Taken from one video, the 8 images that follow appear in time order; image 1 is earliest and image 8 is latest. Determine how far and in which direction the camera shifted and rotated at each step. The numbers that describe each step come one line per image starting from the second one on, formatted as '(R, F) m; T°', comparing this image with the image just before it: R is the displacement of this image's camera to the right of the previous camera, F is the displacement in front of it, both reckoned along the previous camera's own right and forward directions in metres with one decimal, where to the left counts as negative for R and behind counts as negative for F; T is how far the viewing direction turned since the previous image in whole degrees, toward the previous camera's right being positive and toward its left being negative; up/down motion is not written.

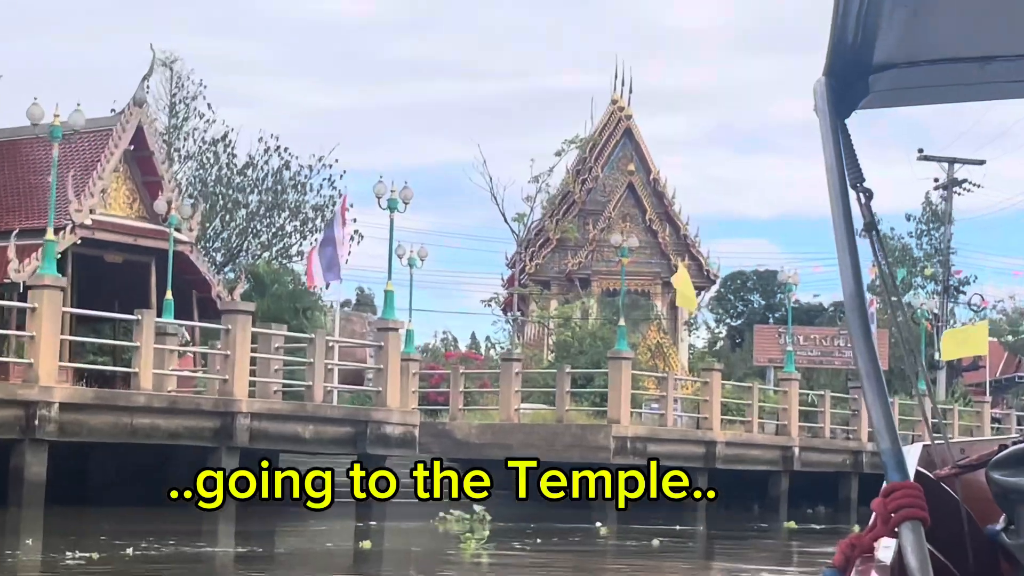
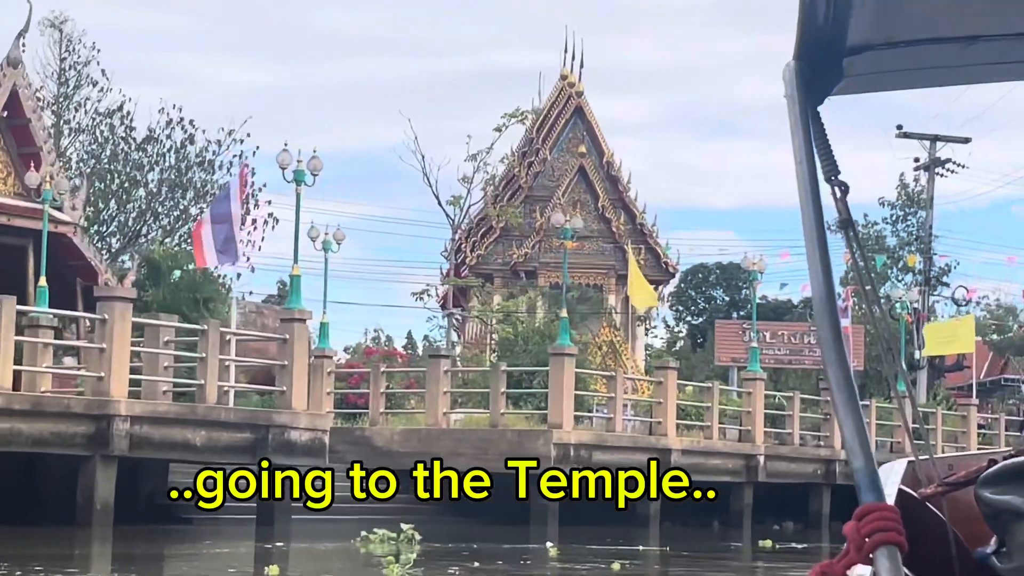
(+0.3, +2.9) m; +1°
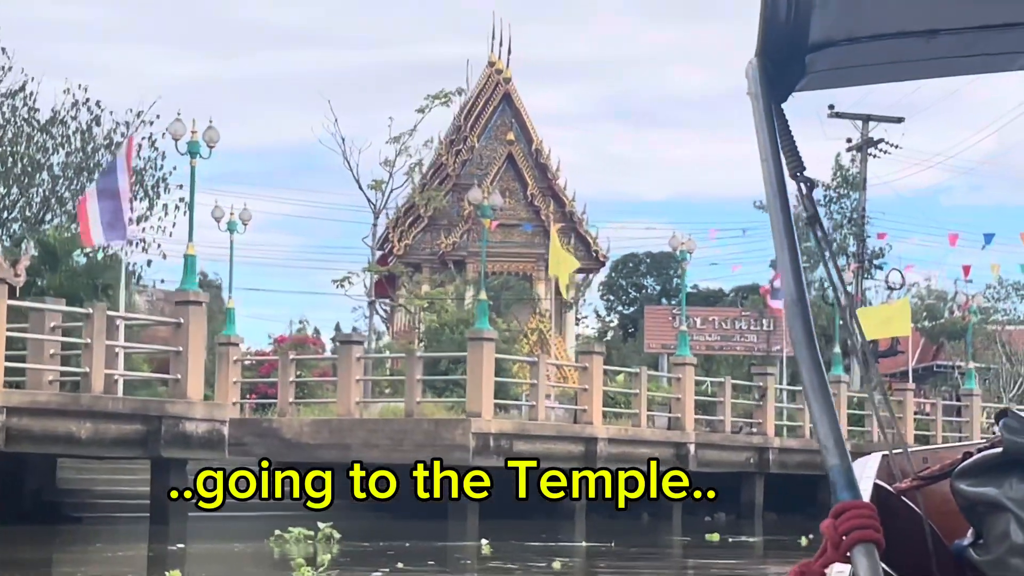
(+0.2, +1.1) m; +2°
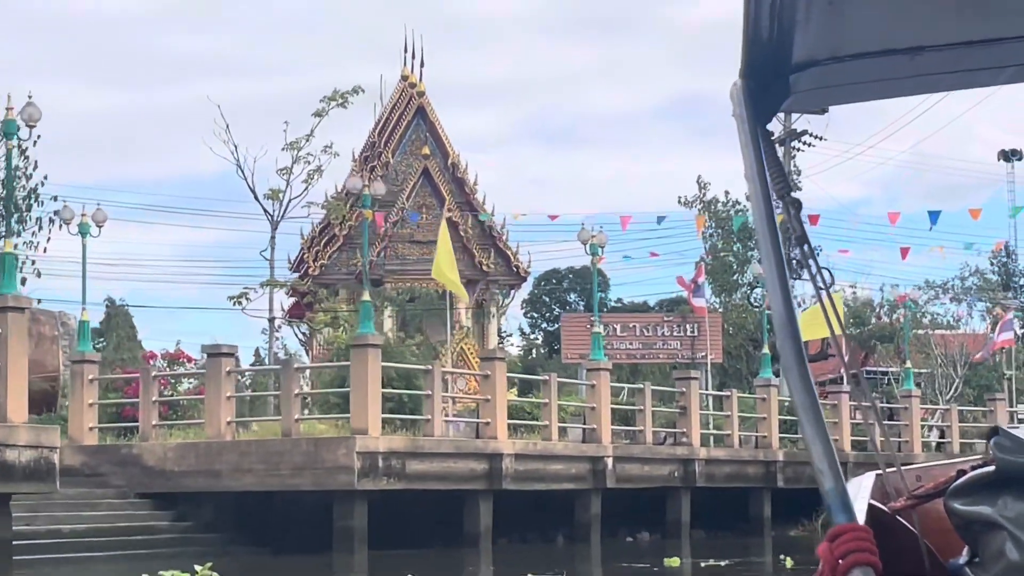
(+0.4, +2.2) m; +2°
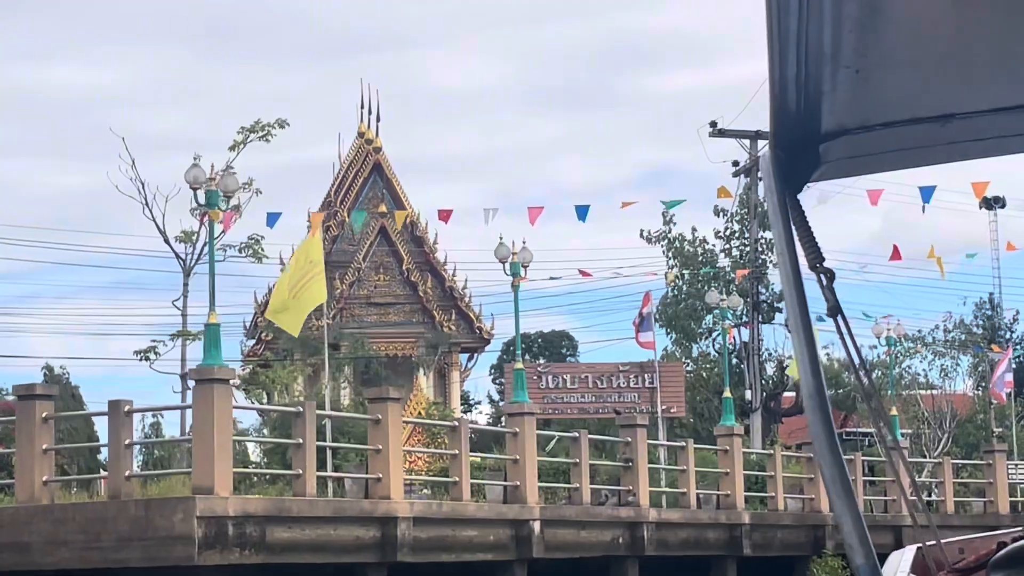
(+0.6, +3.5) m; +1°
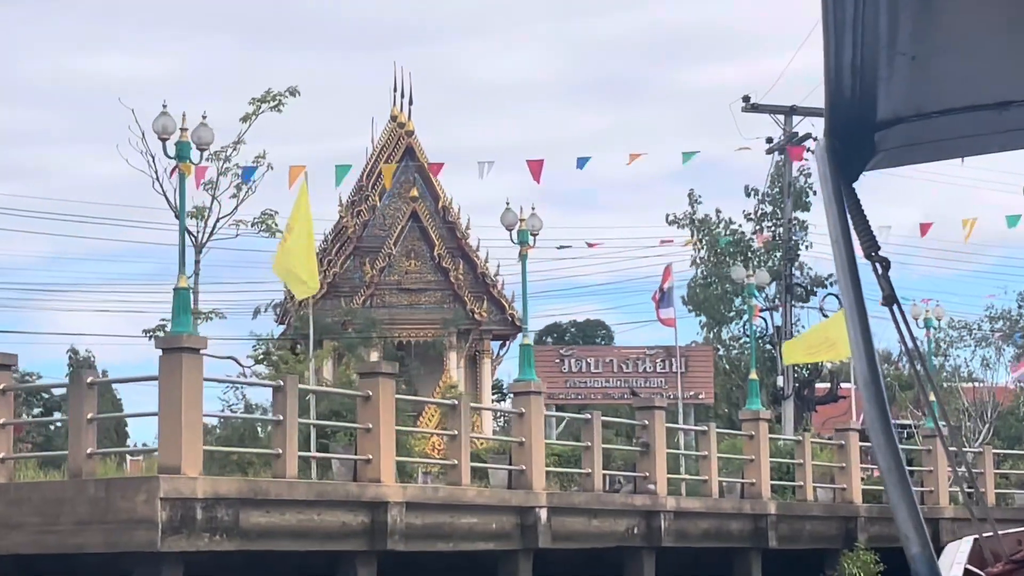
(+0.3, +1.2) m; -1°
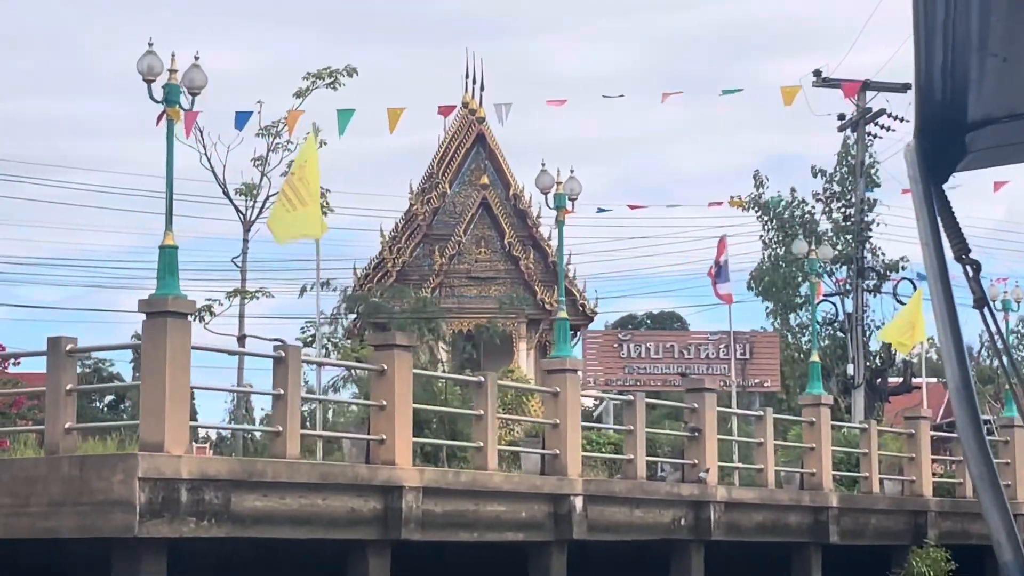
(+0.3, +1.3) m; -2°
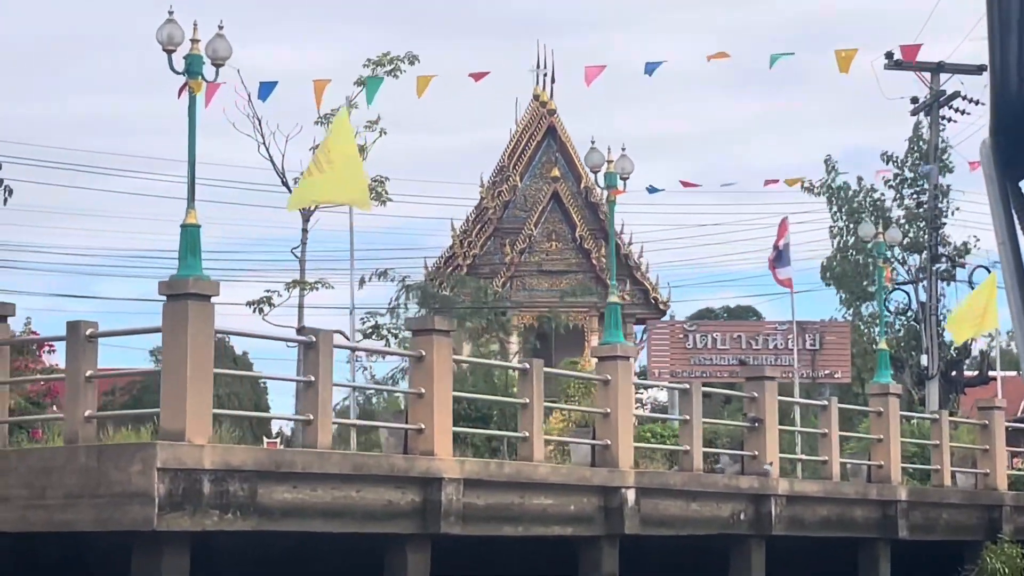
(+0.2, +0.6) m; -2°
